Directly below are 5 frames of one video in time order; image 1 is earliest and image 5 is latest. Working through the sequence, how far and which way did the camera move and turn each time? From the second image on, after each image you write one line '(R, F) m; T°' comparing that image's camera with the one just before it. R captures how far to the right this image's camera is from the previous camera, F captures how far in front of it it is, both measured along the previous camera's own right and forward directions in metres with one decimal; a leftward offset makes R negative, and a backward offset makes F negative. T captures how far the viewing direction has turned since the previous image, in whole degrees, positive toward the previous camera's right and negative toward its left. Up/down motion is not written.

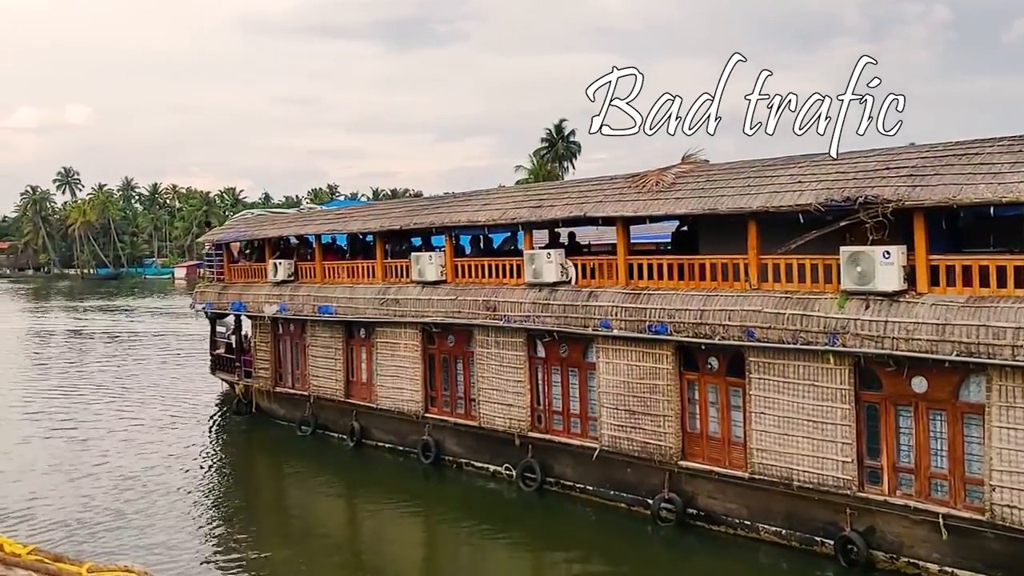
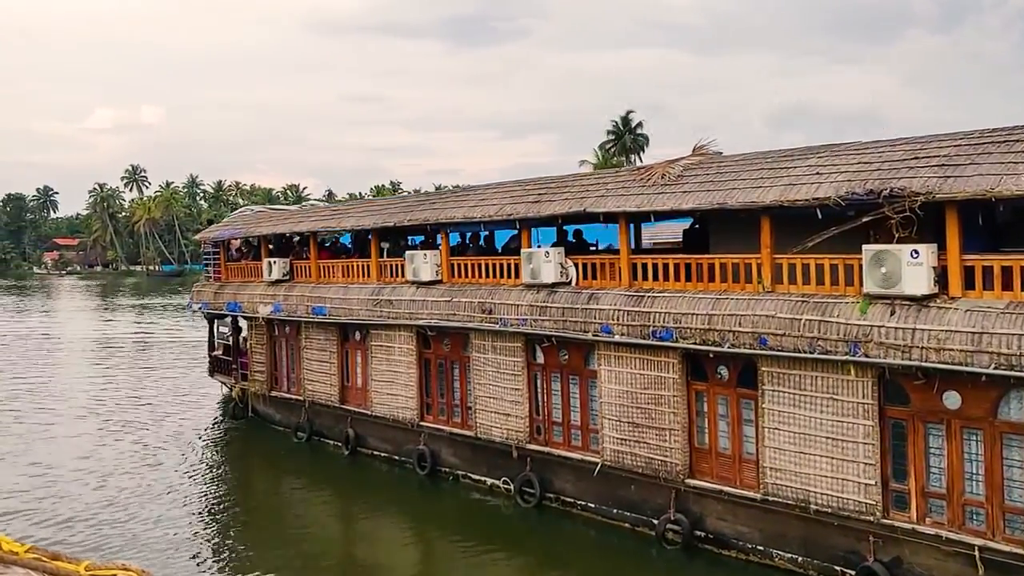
(+0.5, +0.9) m; -2°
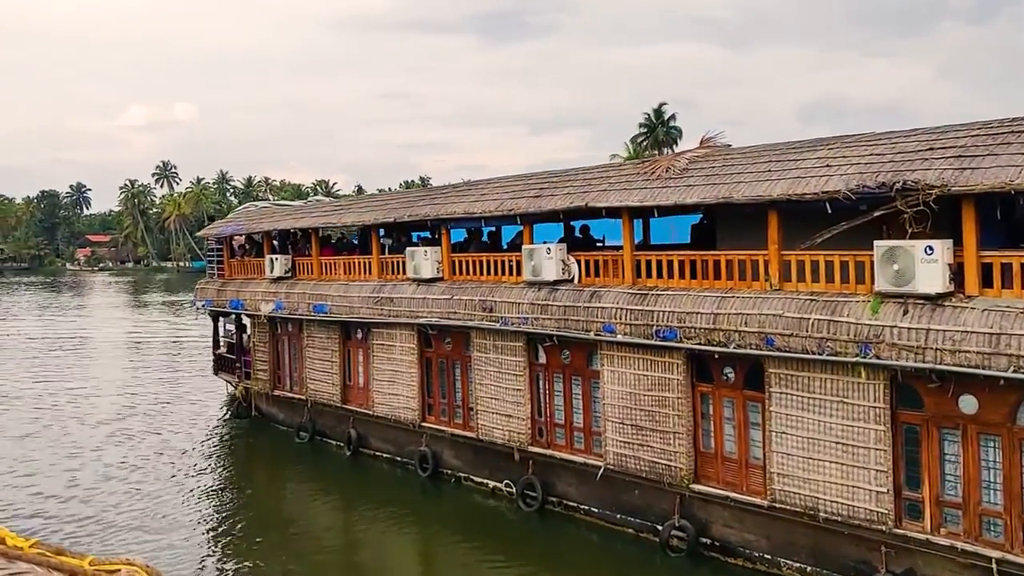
(+0.3, +0.3) m; -1°
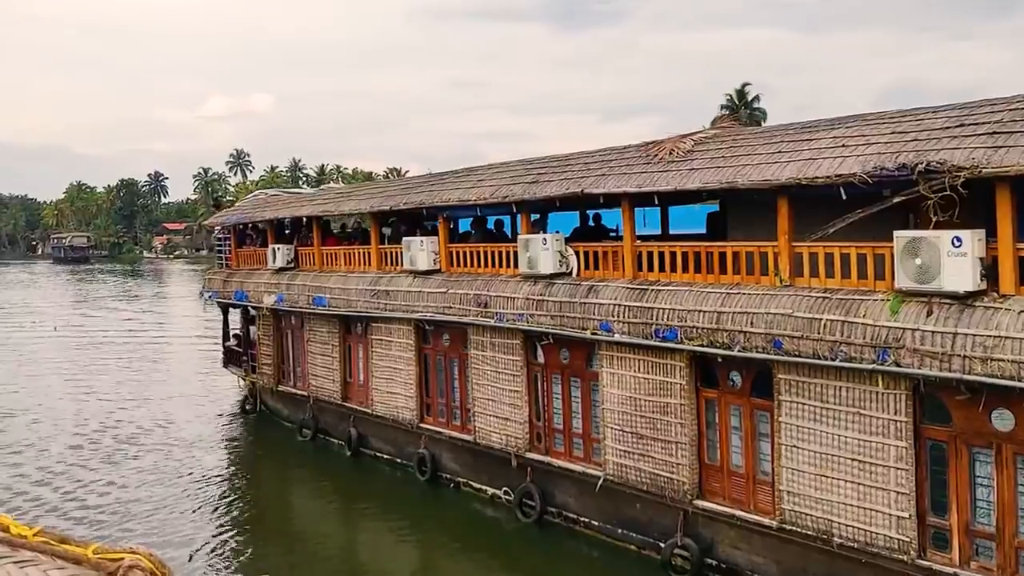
(+0.8, +0.9) m; -4°
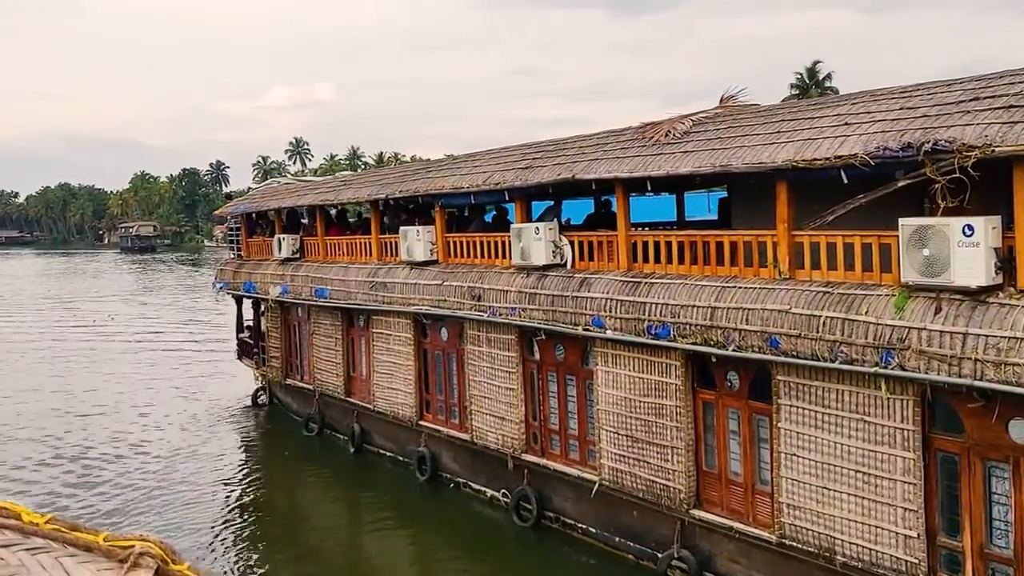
(+0.7, +0.6) m; -4°
